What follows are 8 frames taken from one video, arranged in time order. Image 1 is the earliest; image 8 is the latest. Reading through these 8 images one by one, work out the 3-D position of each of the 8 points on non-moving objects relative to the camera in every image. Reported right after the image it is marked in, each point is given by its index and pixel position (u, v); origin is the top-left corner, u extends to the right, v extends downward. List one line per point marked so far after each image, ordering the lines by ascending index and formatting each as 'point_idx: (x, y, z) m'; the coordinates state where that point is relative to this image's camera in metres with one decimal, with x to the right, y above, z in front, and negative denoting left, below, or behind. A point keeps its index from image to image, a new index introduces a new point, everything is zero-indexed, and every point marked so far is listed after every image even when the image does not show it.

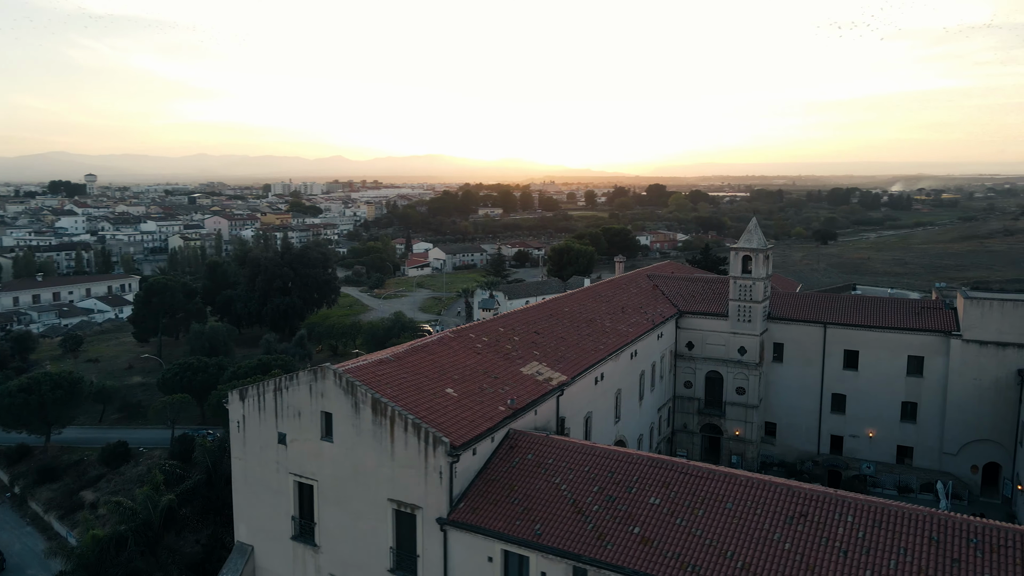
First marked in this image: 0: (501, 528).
0: (-0.2, -3.8, +11.9) m
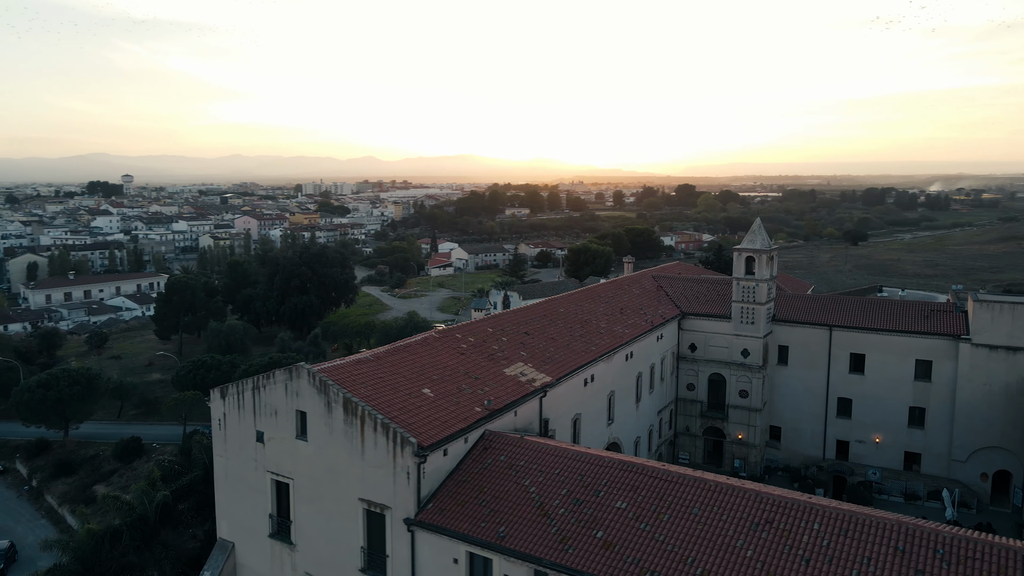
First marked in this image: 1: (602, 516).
0: (-0.8, -3.8, +11.8) m
1: (+1.4, -3.5, +11.5) m
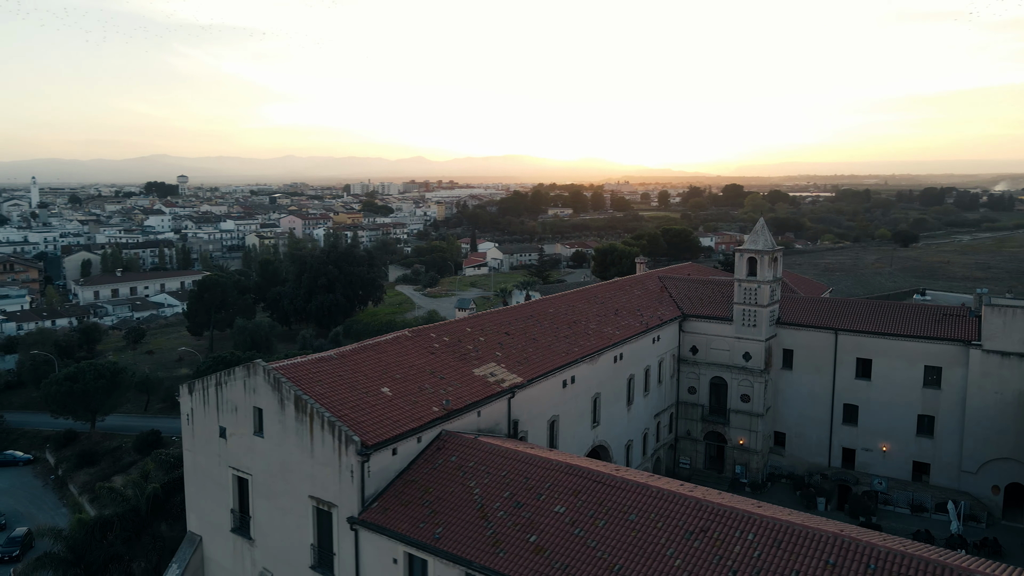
0: (-1.7, -3.8, +11.7) m
1: (+0.4, -3.5, +11.3) m
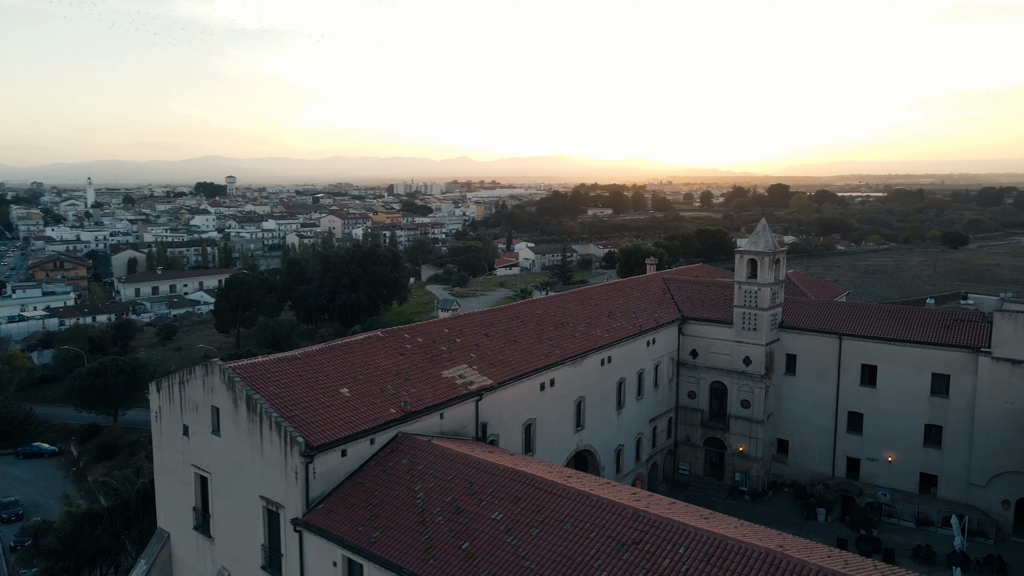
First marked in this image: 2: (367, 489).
0: (-2.7, -3.8, +11.6) m
1: (-0.6, -3.6, +11.1) m
2: (-2.4, -3.4, +12.5) m
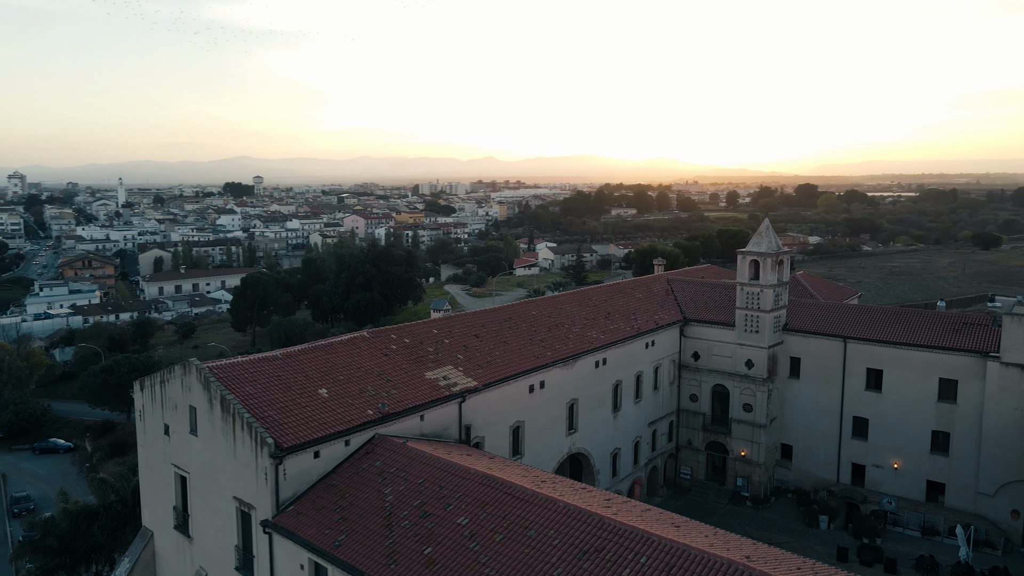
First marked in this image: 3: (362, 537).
0: (-3.1, -3.8, +11.5) m
1: (-1.1, -3.6, +10.9) m
2: (-2.9, -3.4, +12.4) m
3: (-2.3, -3.8, +11.2) m
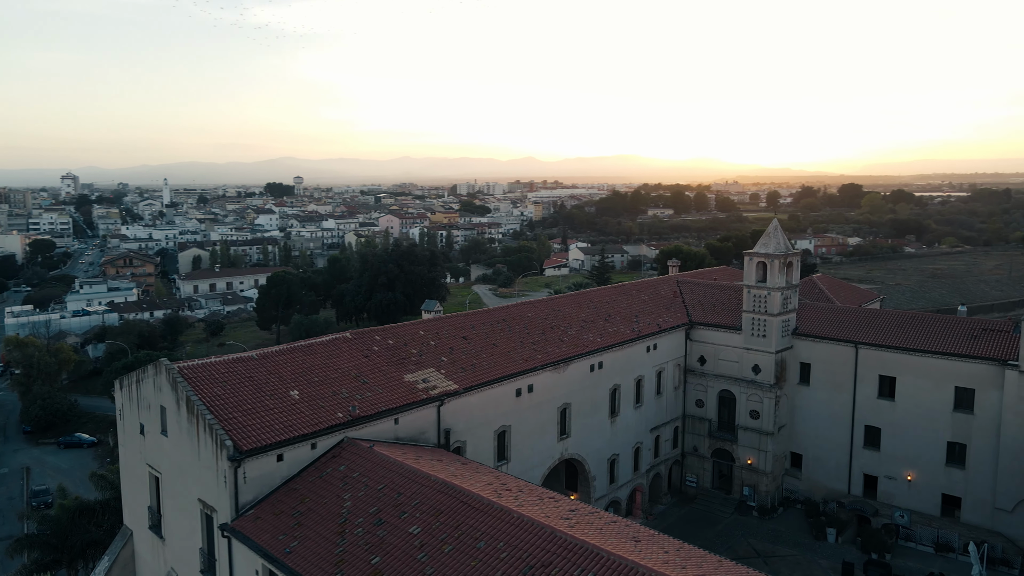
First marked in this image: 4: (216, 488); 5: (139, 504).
0: (-3.8, -3.8, +11.3) m
1: (-1.7, -3.6, +10.6) m
2: (-3.5, -3.4, +12.2) m
3: (-2.9, -3.8, +10.9) m
4: (-4.8, -3.3, +12.2) m
5: (-7.5, -4.3, +14.9) m
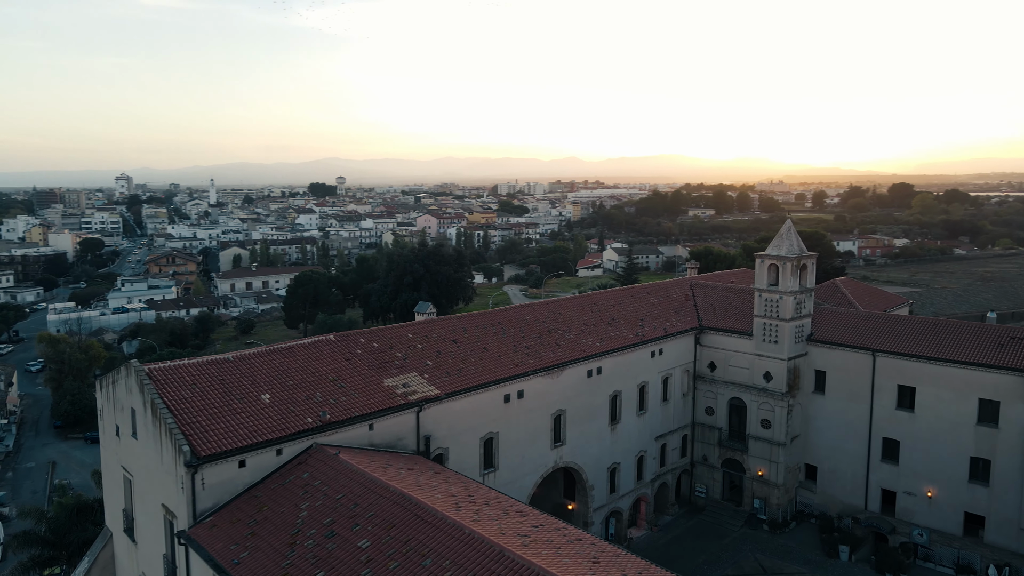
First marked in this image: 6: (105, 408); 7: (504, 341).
0: (-4.4, -3.9, +11.0) m
1: (-2.4, -3.6, +10.1) m
2: (-4.0, -3.4, +11.8) m
3: (-3.5, -3.8, +10.5) m
4: (-5.4, -3.3, +11.9) m
5: (-7.9, -4.3, +14.8) m
6: (-8.1, -2.4, +14.8) m
7: (-0.2, -1.3, +18.1) m
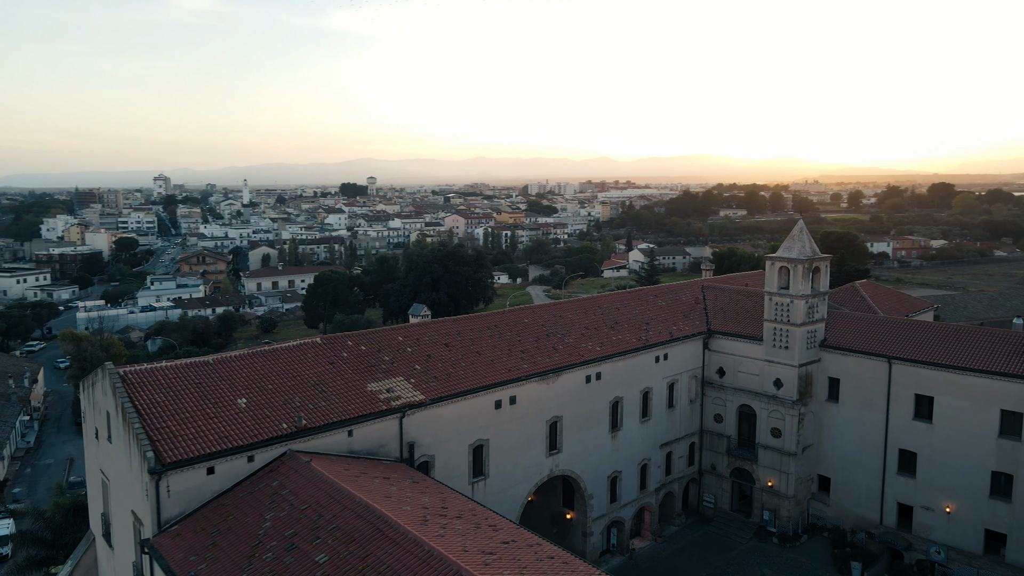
0: (-4.8, -3.9, +10.6) m
1: (-2.9, -3.7, +9.7) m
2: (-4.4, -3.5, +11.5) m
3: (-4.0, -3.8, +10.2) m
4: (-5.8, -3.3, +11.6) m
5: (-8.1, -4.3, +14.6) m
6: (-8.4, -2.4, +14.6) m
7: (-0.3, -1.4, +17.6) m
